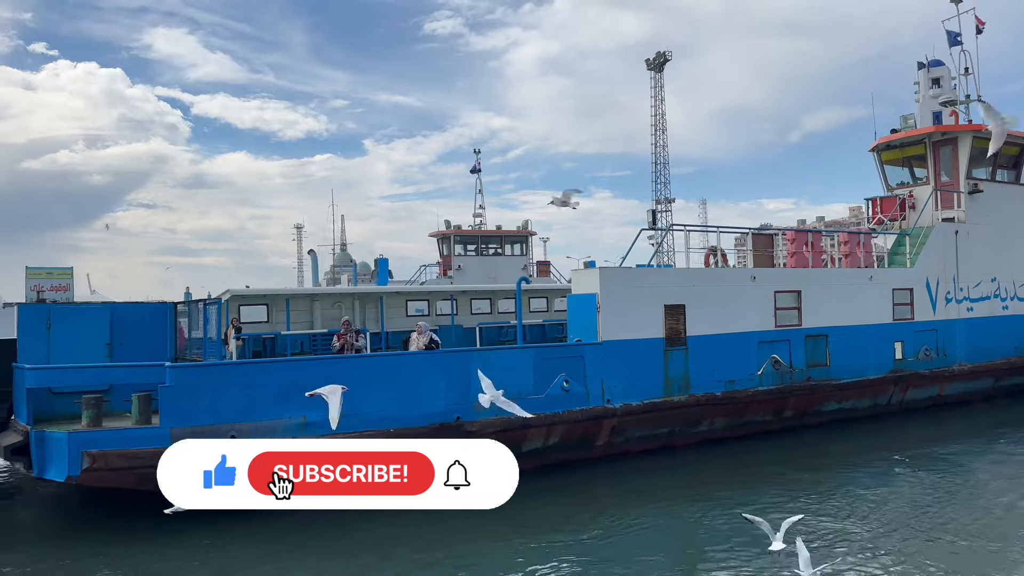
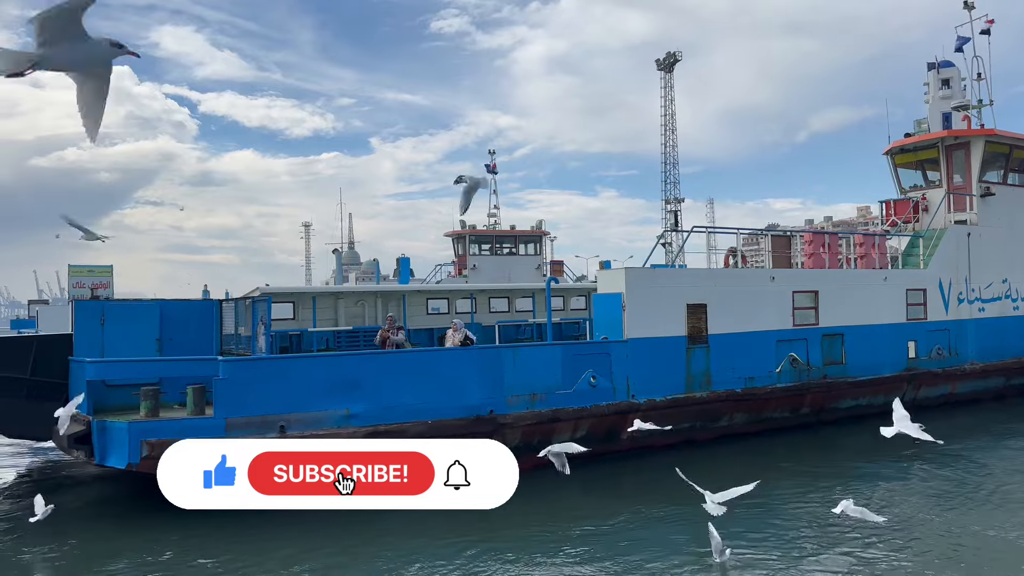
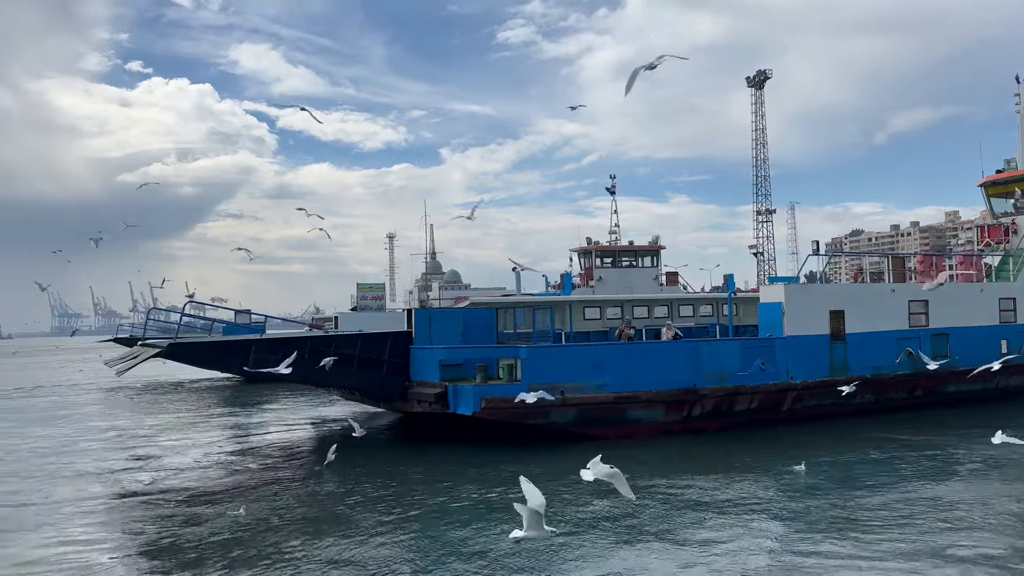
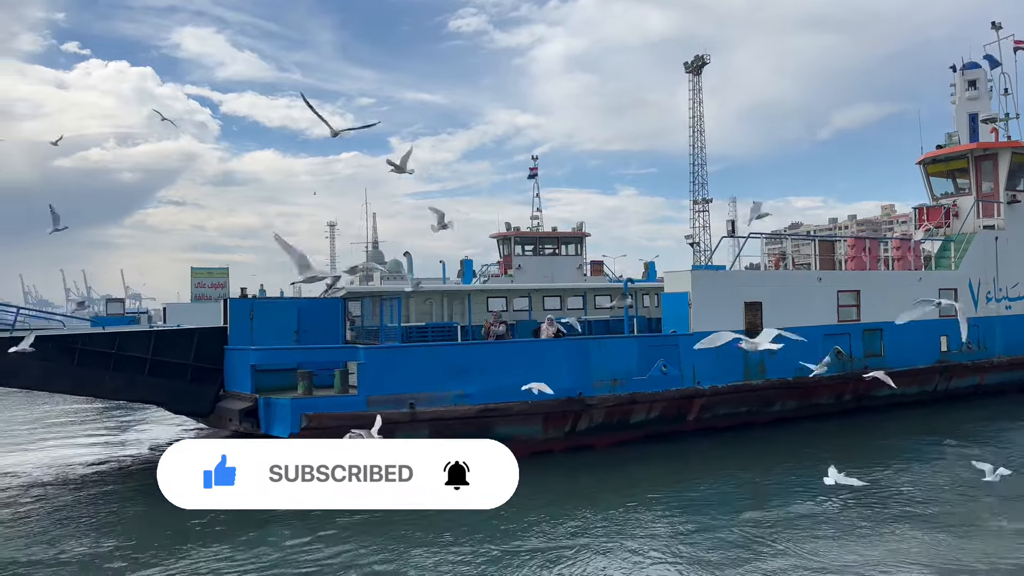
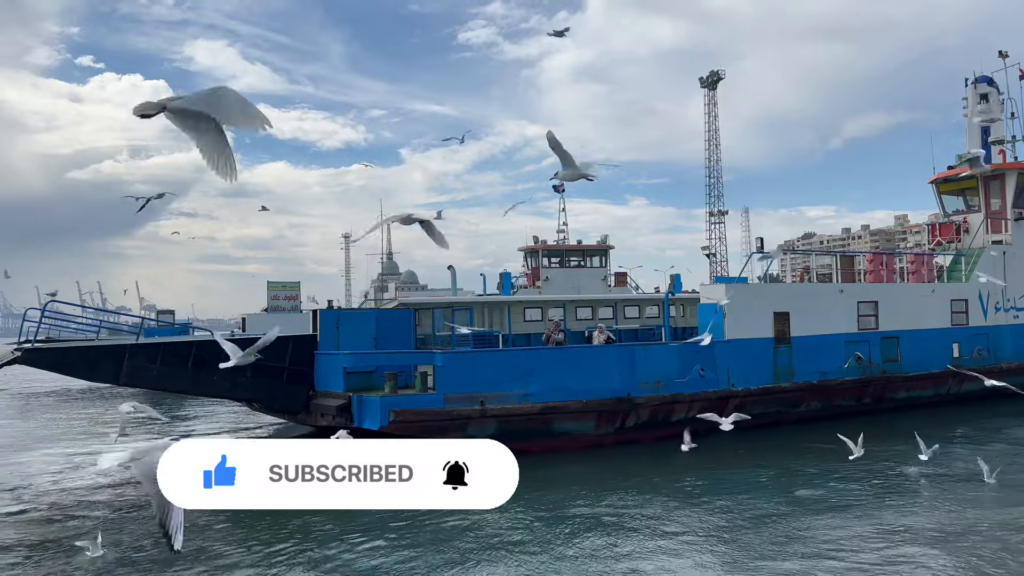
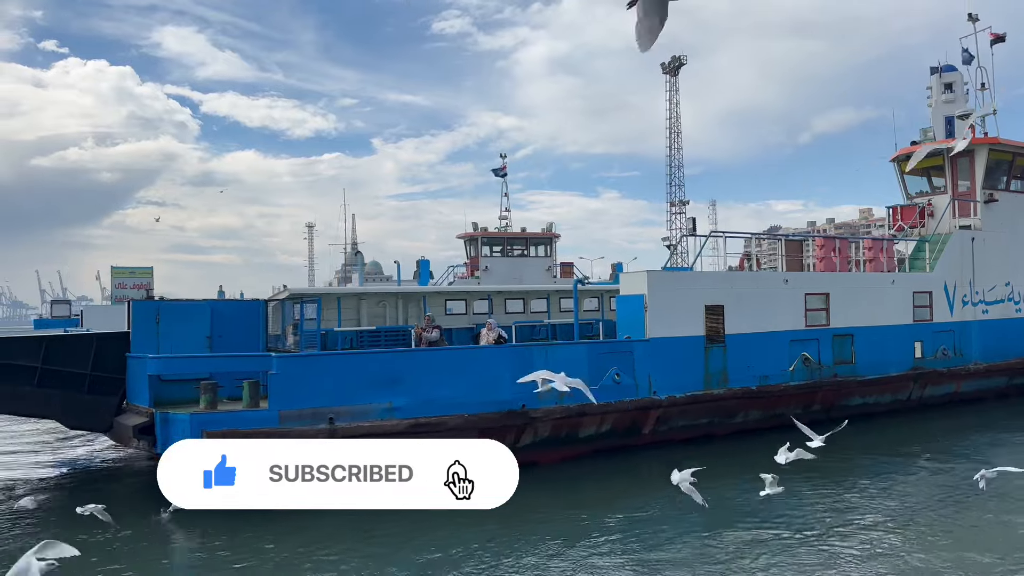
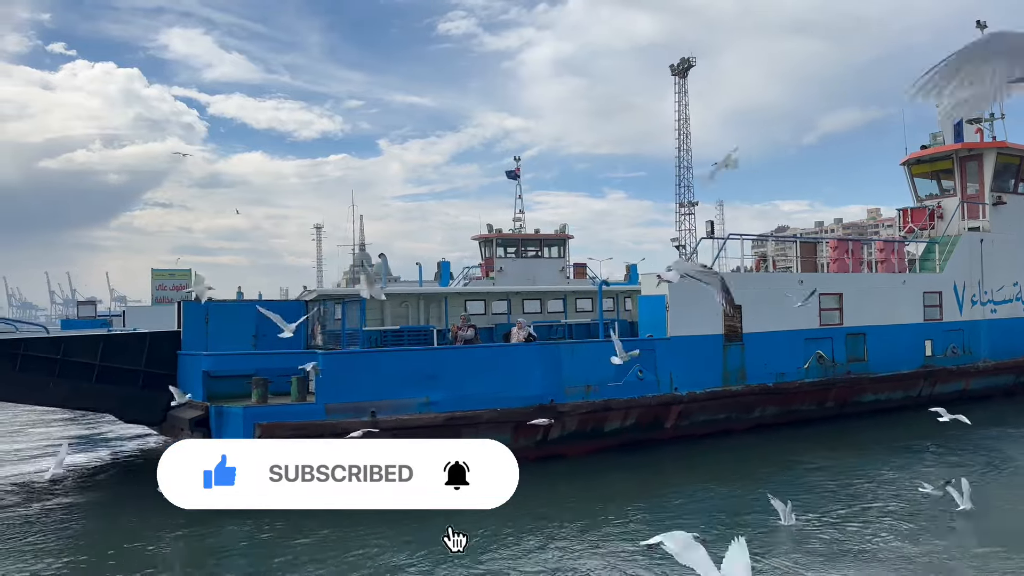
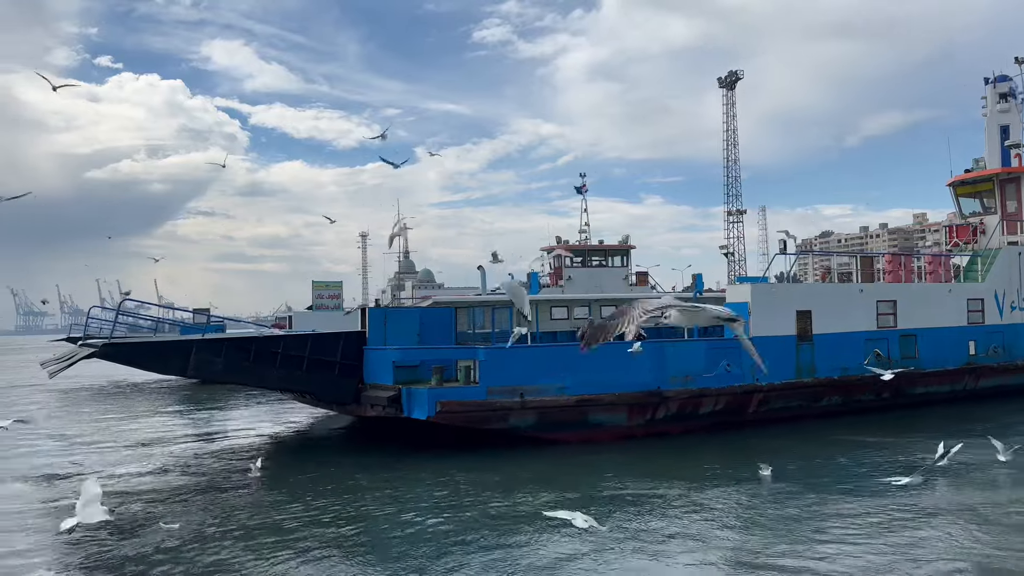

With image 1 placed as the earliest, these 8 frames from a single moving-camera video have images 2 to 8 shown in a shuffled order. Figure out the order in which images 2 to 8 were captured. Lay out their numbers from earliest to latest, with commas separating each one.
2, 6, 7, 4, 5, 8, 3
